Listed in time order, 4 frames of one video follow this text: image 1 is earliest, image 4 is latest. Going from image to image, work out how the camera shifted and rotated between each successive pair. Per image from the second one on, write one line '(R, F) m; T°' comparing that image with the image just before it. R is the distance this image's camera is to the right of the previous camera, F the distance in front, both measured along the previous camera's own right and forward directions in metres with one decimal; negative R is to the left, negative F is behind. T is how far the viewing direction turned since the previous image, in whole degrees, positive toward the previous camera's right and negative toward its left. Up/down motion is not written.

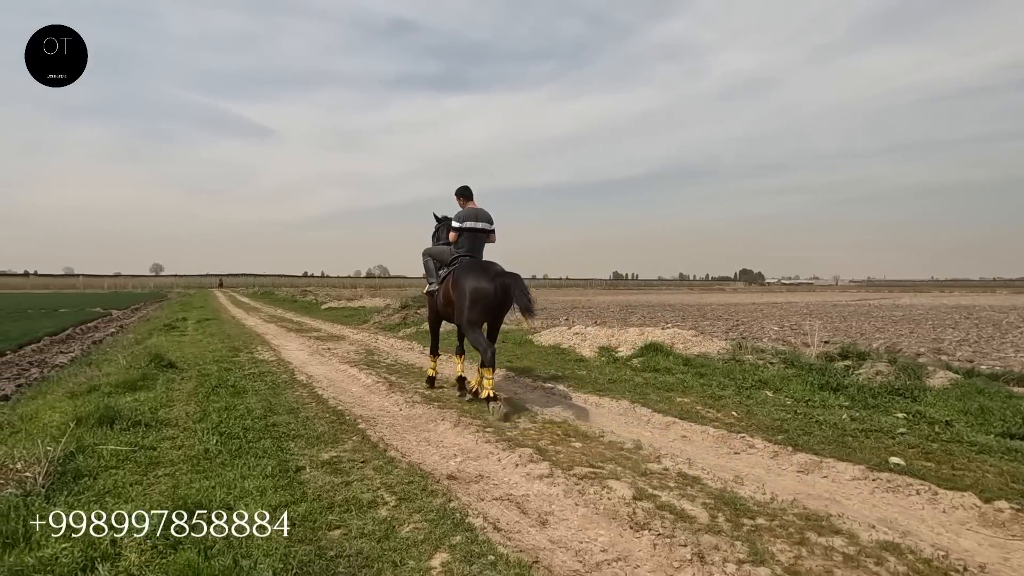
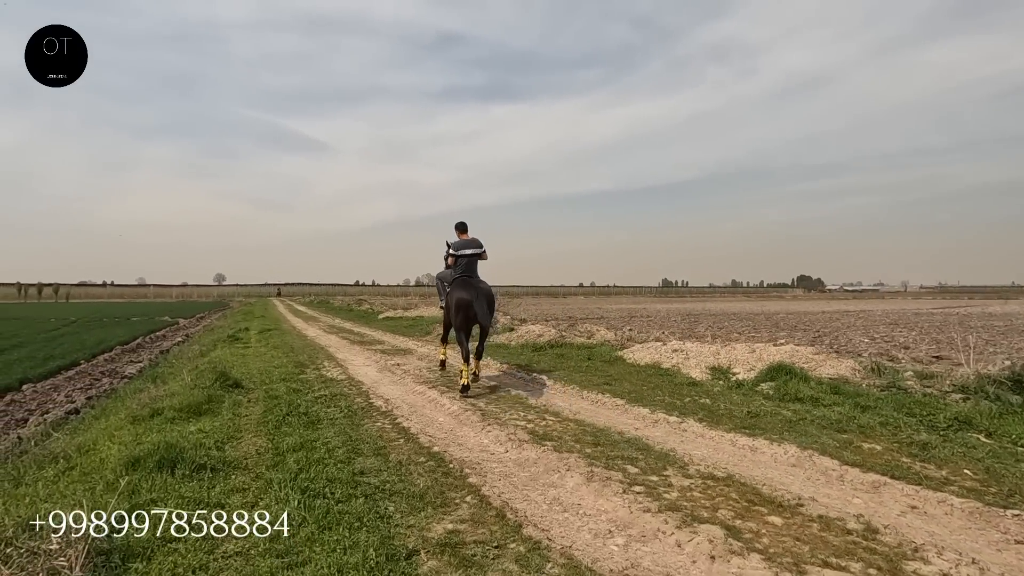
(-1.1, +1.5) m; -5°
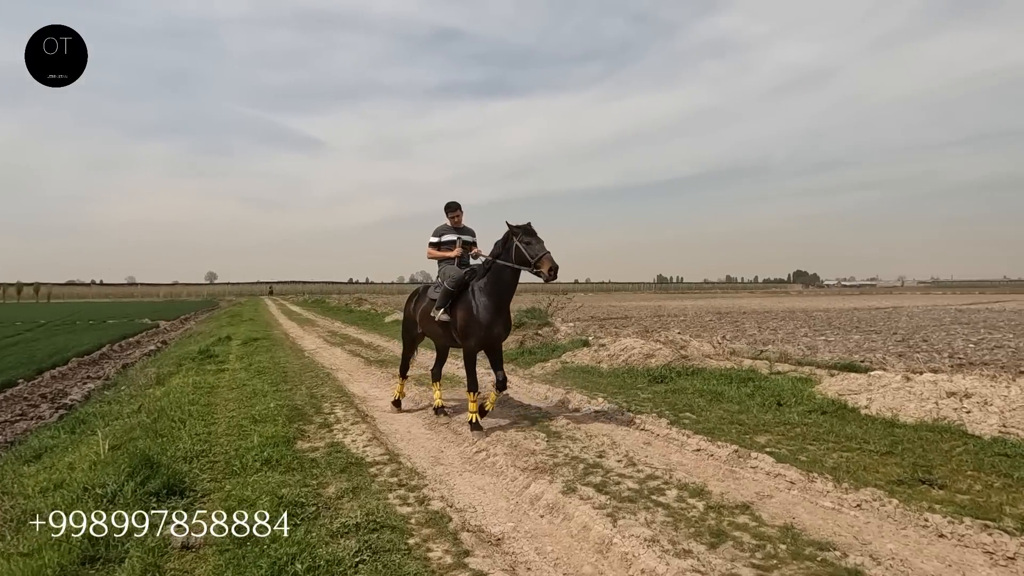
(-2.4, +5.8) m; +1°
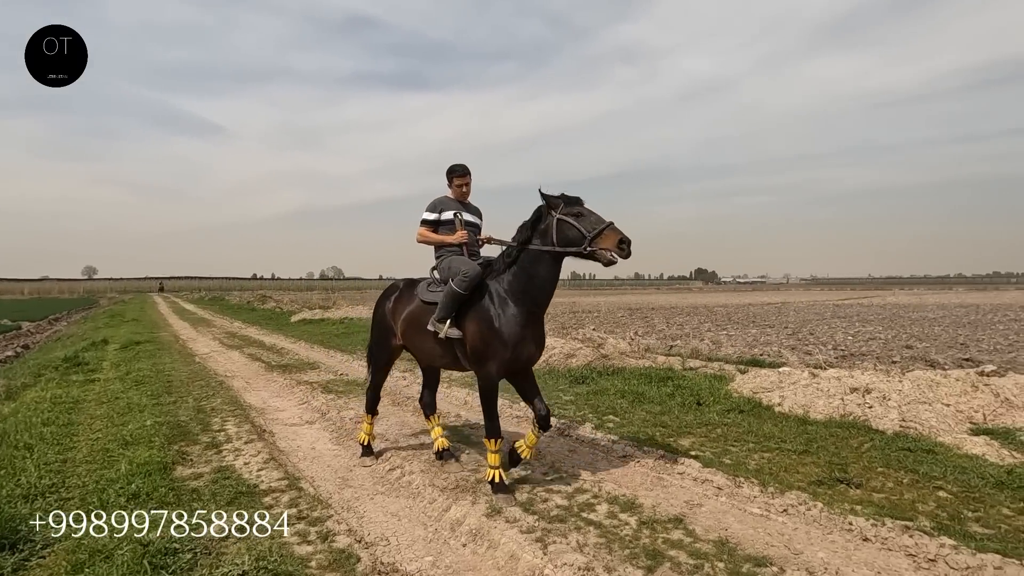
(0.0, +0.6) m; +9°
